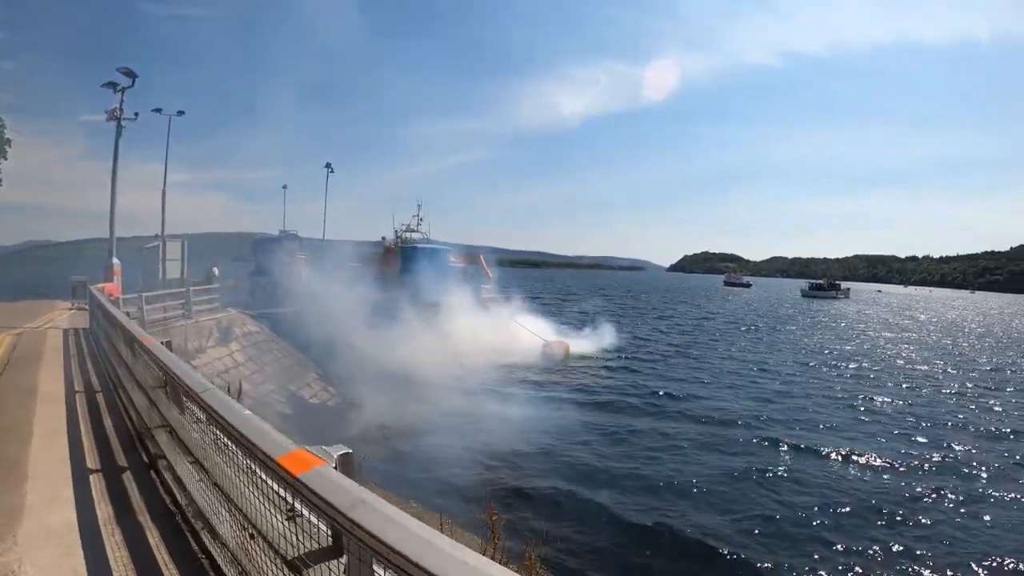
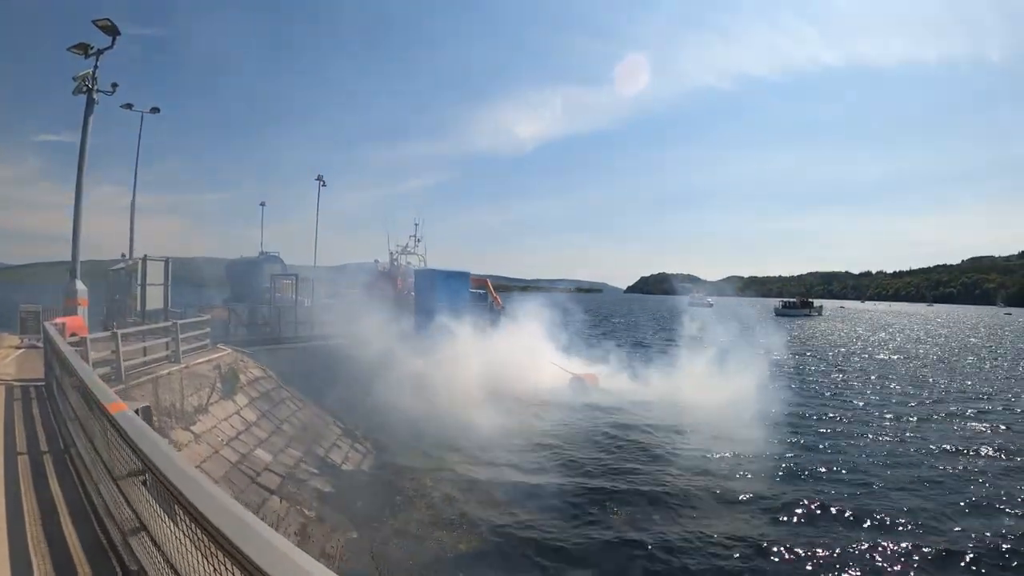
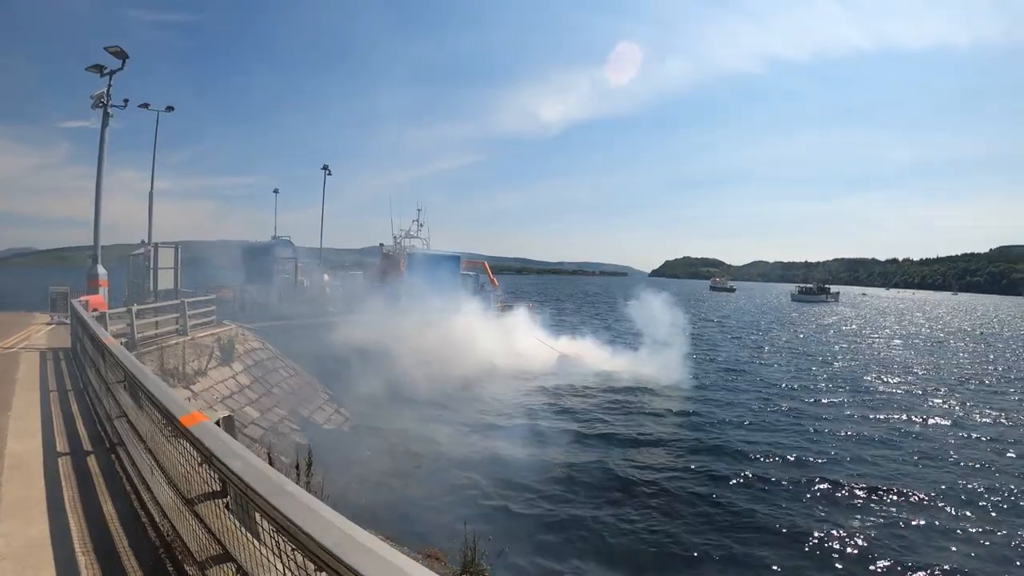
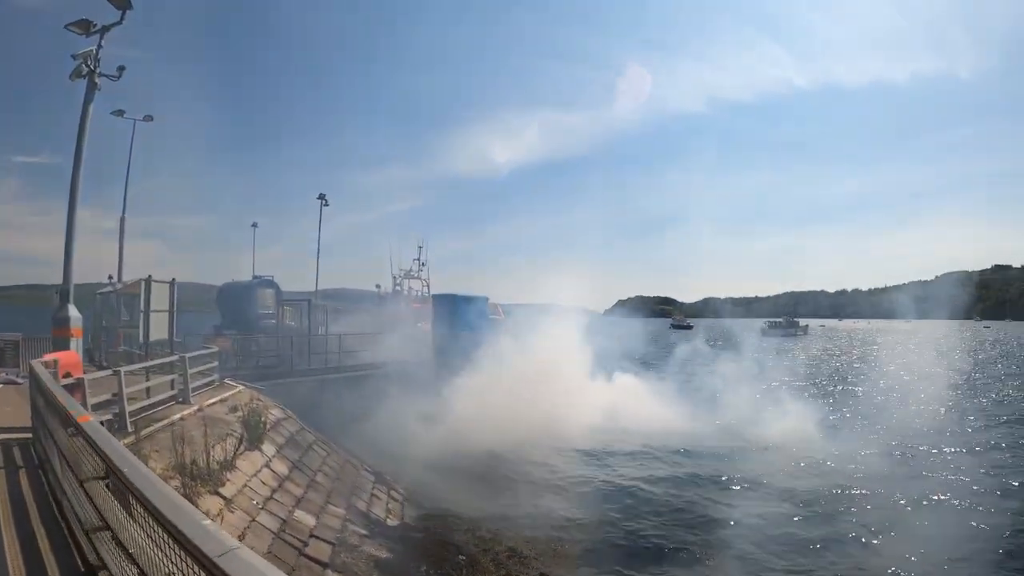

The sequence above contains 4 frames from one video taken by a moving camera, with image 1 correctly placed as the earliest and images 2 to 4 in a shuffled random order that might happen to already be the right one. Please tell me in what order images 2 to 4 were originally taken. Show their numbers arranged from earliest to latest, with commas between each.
3, 2, 4
